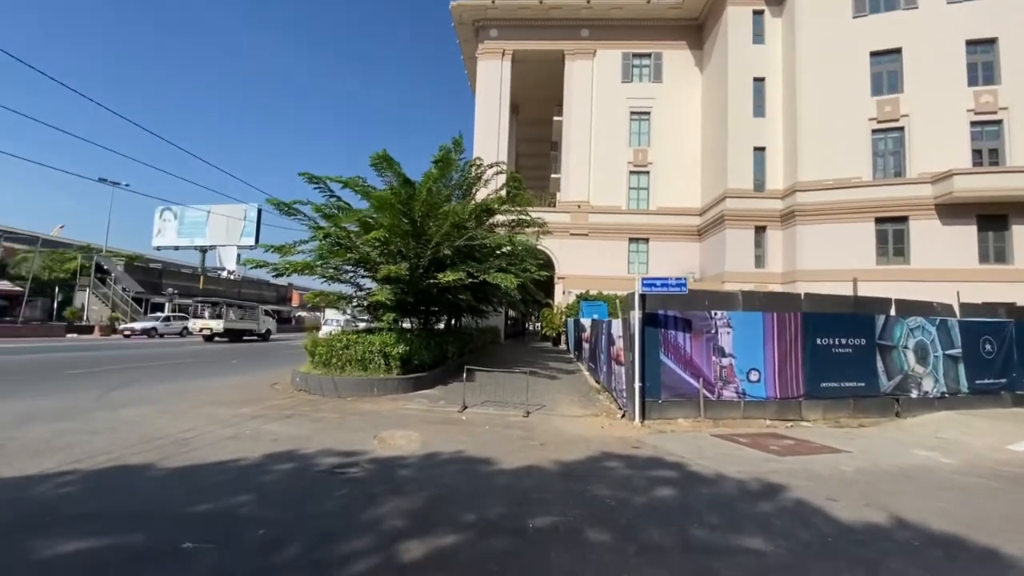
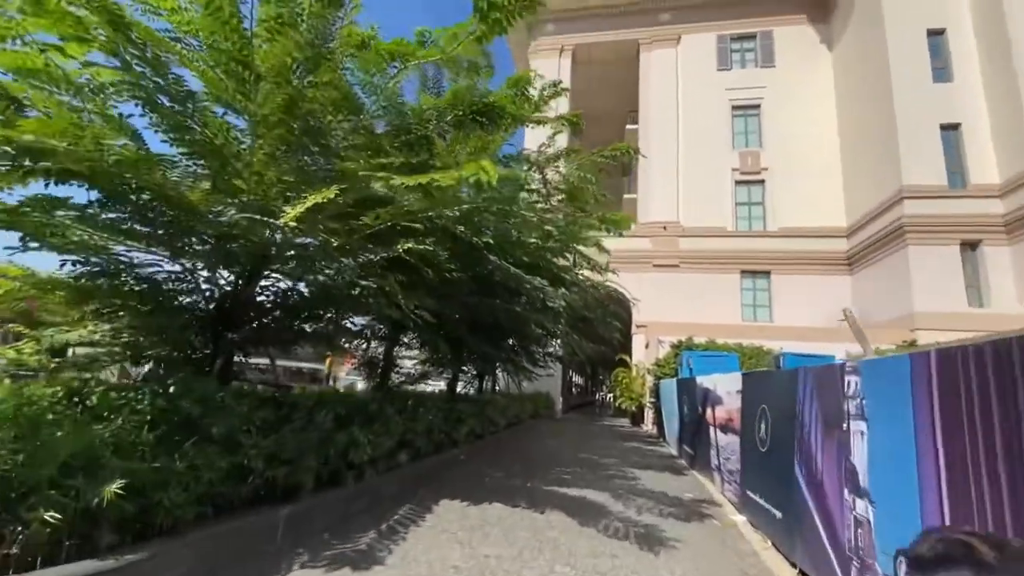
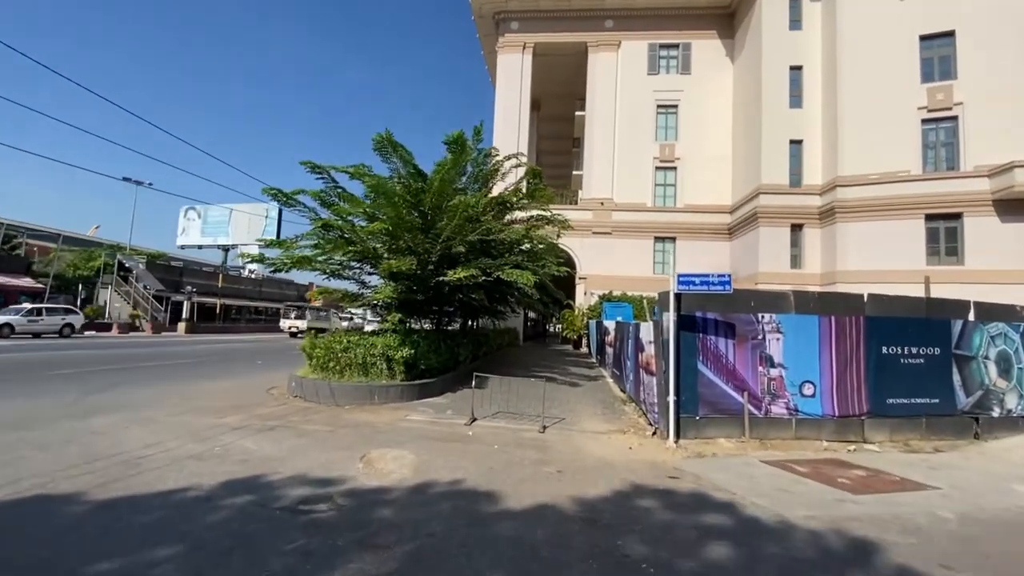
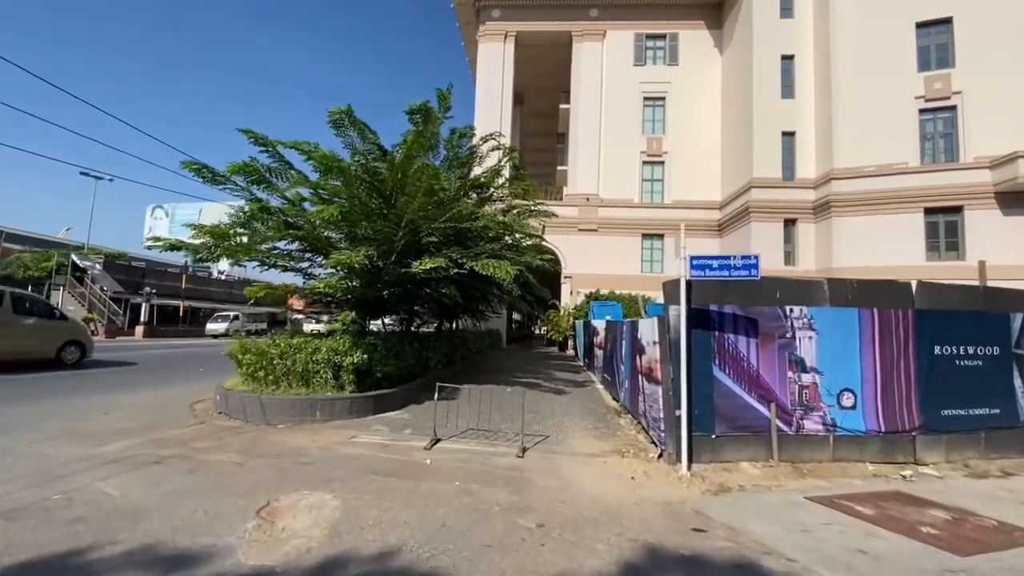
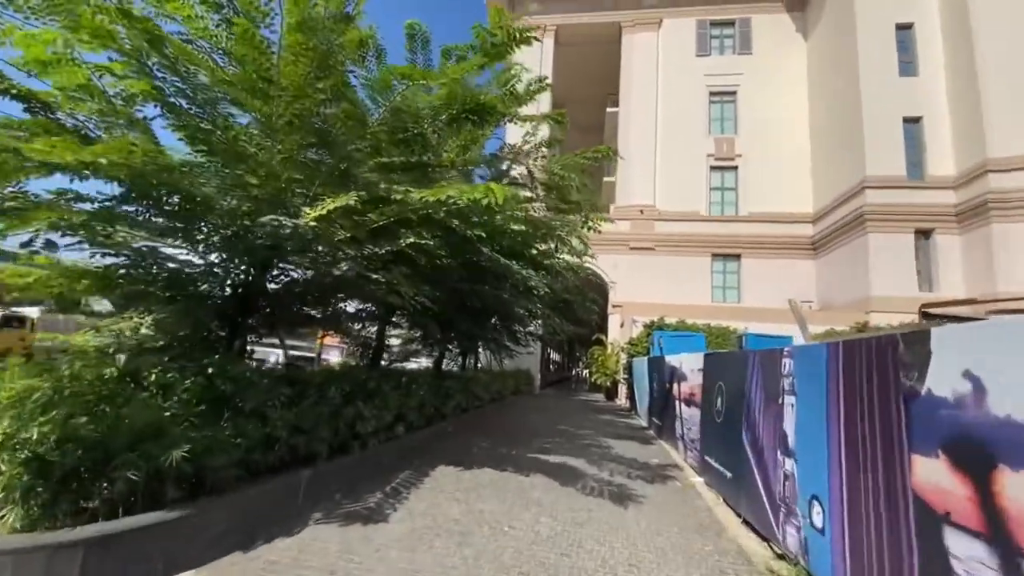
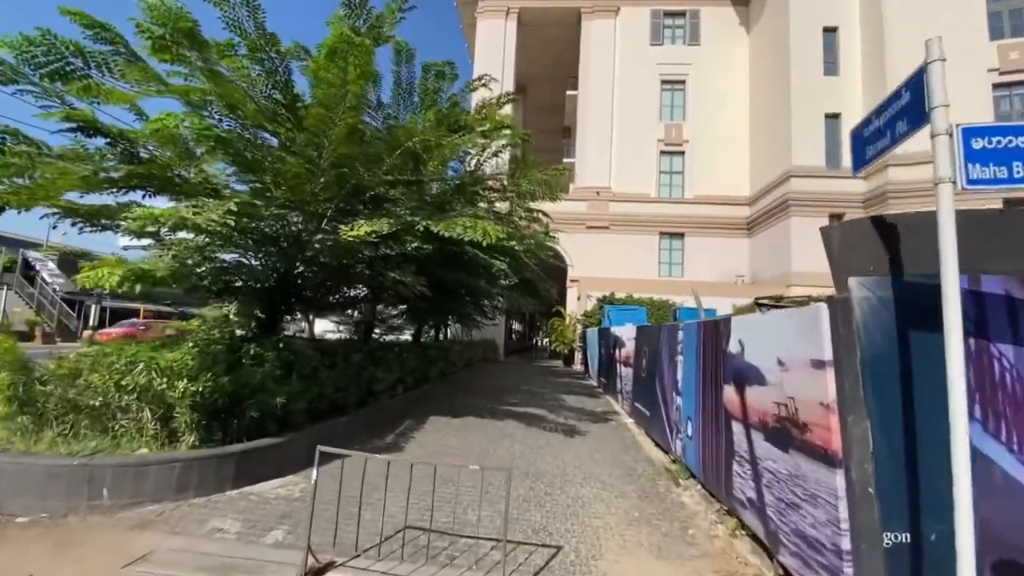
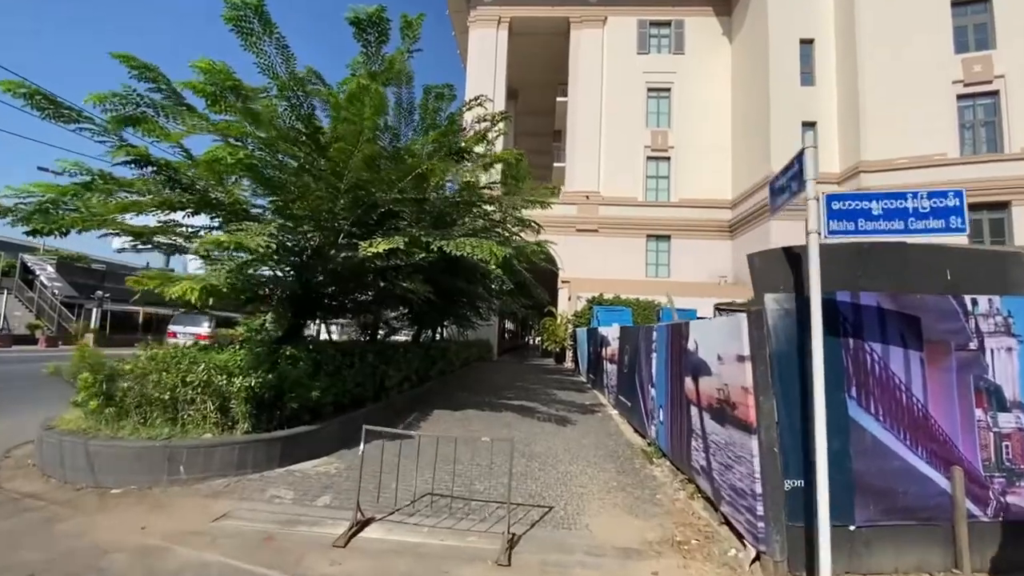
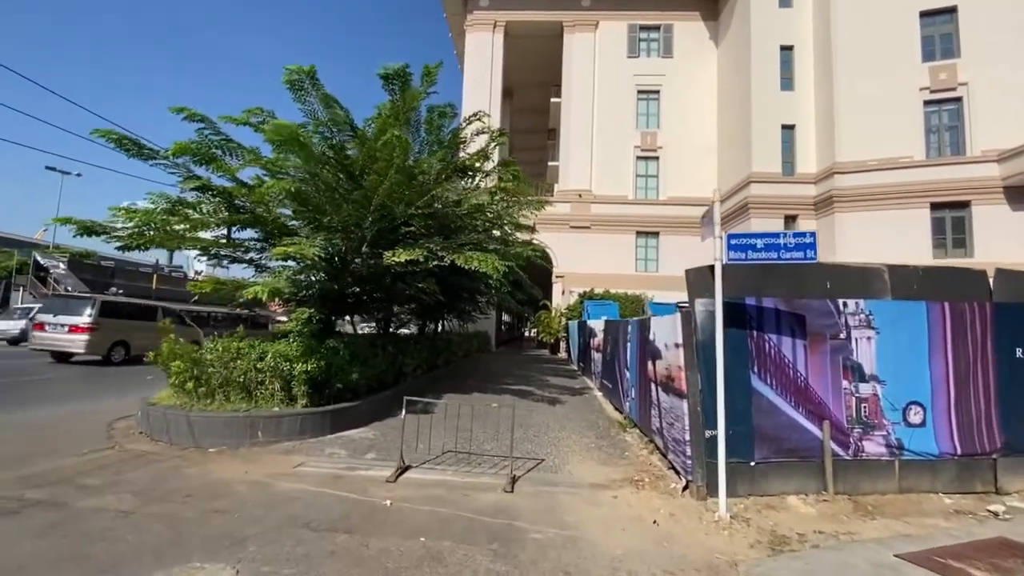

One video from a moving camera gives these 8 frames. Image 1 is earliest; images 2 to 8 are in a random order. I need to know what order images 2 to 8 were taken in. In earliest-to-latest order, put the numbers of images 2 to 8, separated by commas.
3, 4, 8, 7, 6, 5, 2
